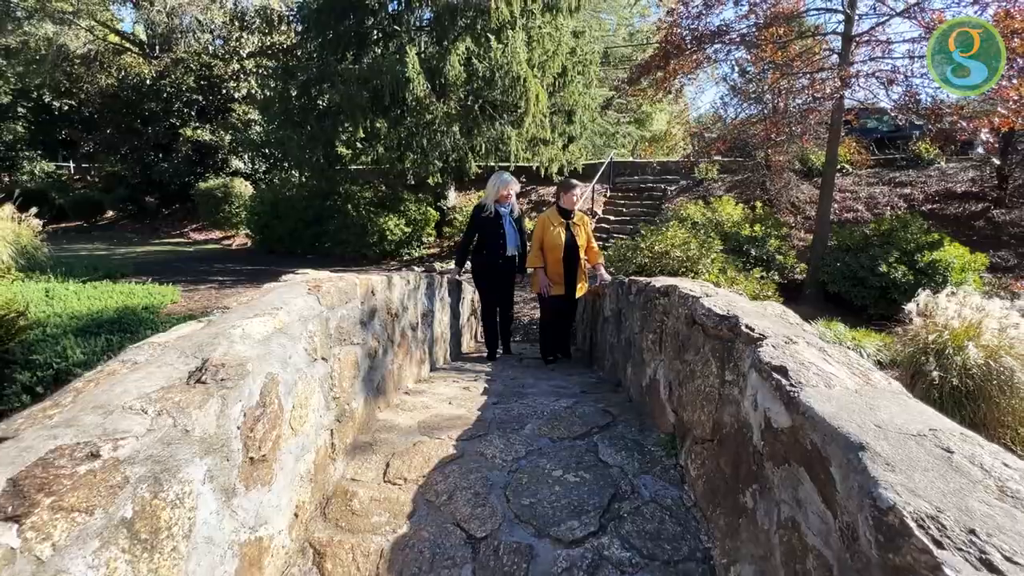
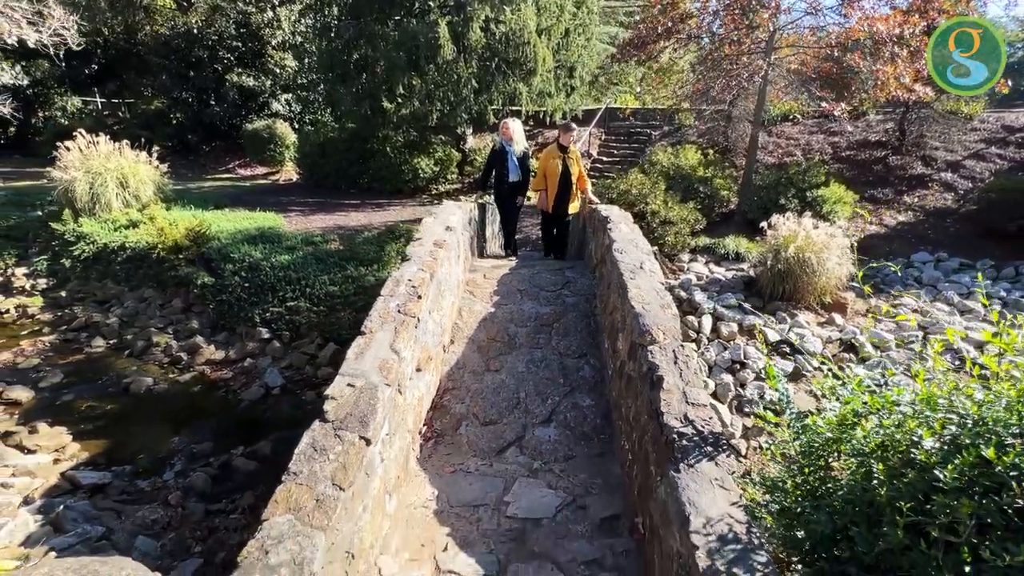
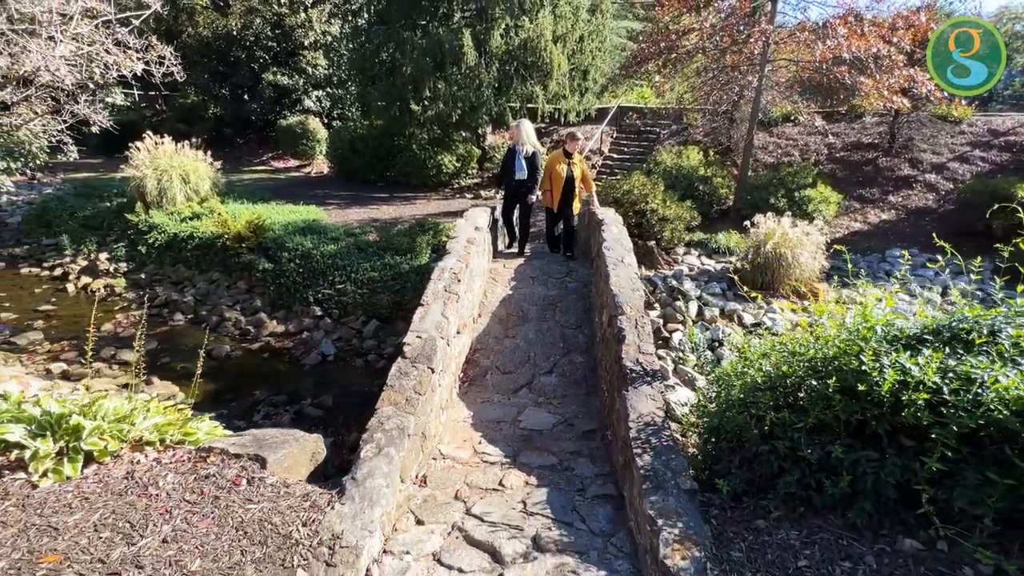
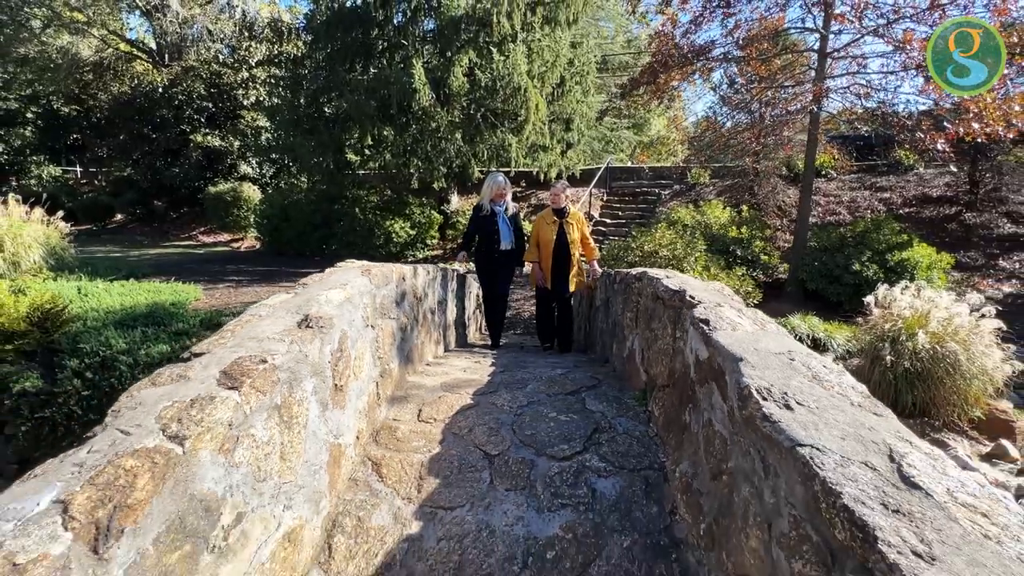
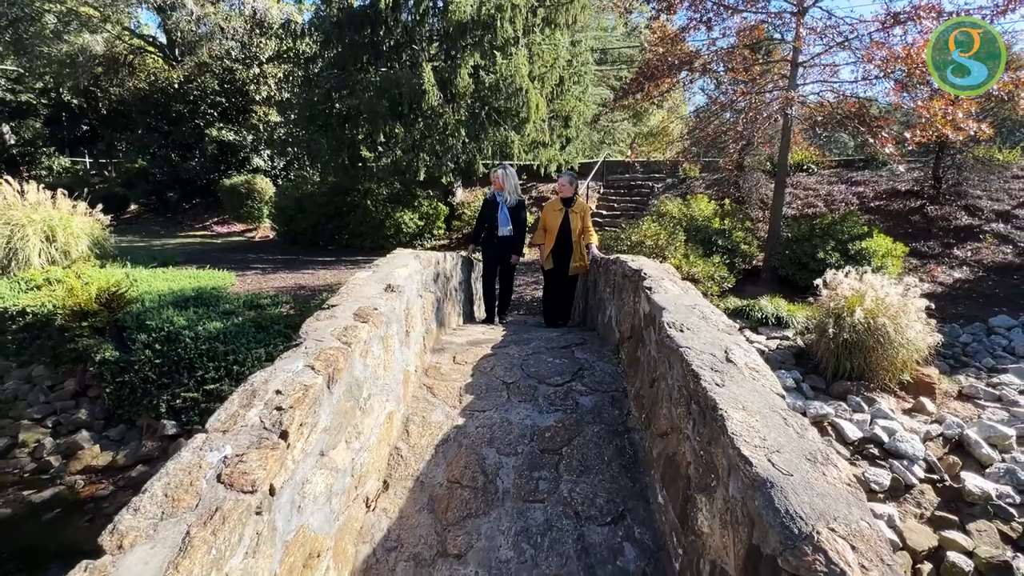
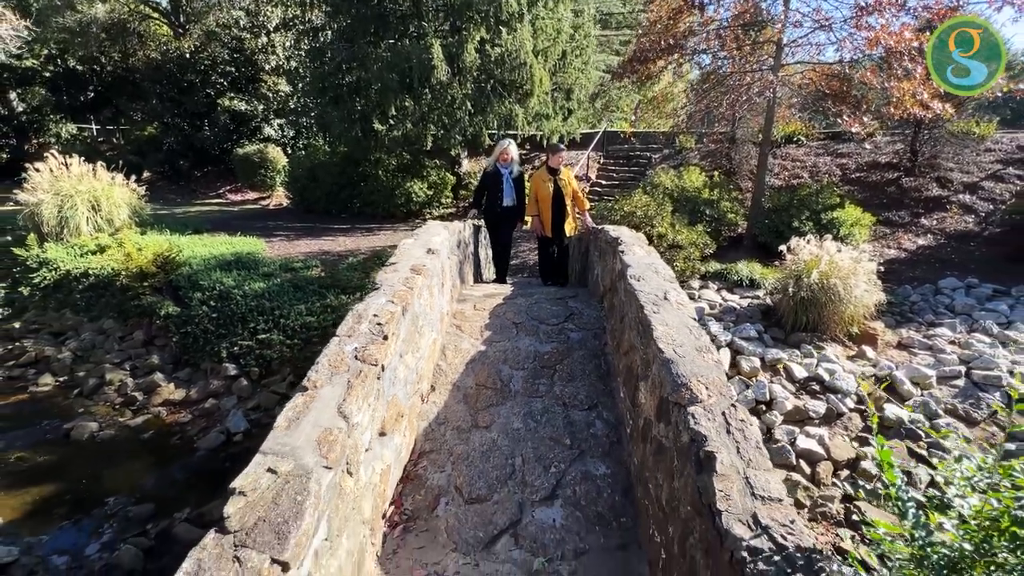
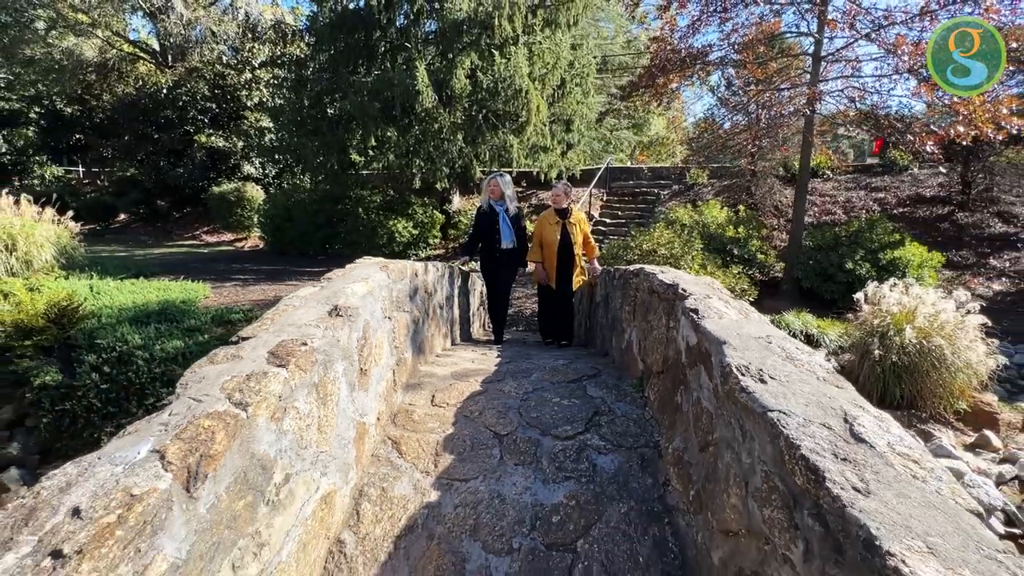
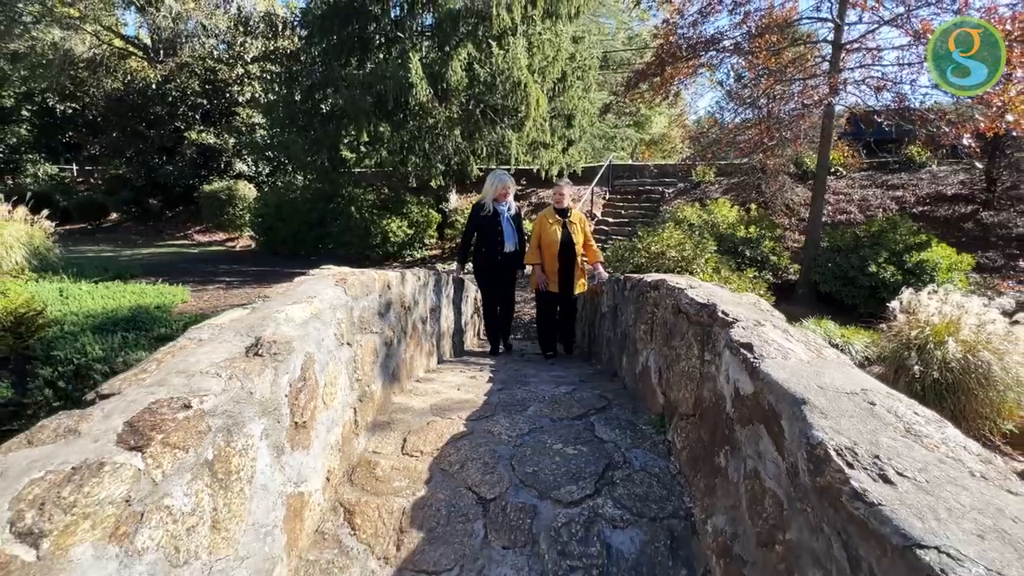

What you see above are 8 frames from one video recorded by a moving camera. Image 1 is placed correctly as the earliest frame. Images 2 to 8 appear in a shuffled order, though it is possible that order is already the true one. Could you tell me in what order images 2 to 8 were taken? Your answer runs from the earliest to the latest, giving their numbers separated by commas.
8, 4, 7, 5, 6, 2, 3
